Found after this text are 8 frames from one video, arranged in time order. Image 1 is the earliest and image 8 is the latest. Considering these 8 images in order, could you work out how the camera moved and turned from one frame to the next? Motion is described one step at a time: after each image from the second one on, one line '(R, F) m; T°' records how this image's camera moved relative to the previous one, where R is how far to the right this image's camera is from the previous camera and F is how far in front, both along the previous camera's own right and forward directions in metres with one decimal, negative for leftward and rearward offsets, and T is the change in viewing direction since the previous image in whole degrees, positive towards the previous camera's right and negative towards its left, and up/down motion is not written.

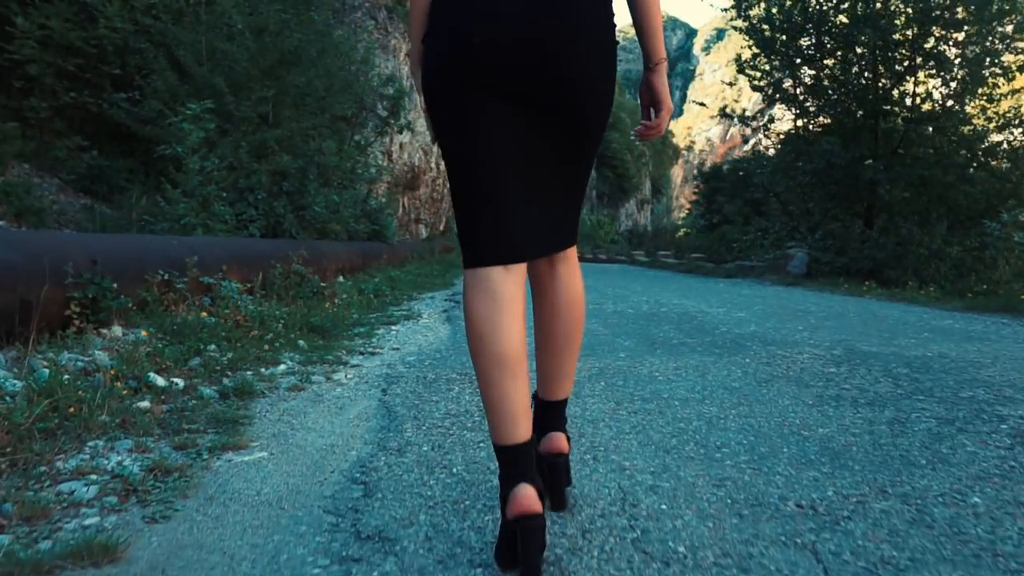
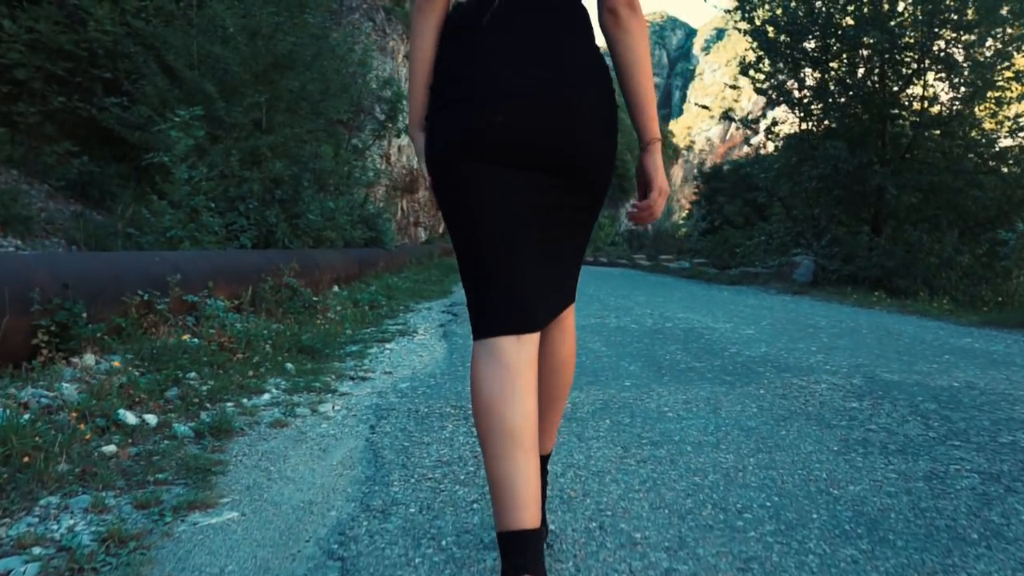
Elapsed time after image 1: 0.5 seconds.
(0.0, +0.2) m; 0°
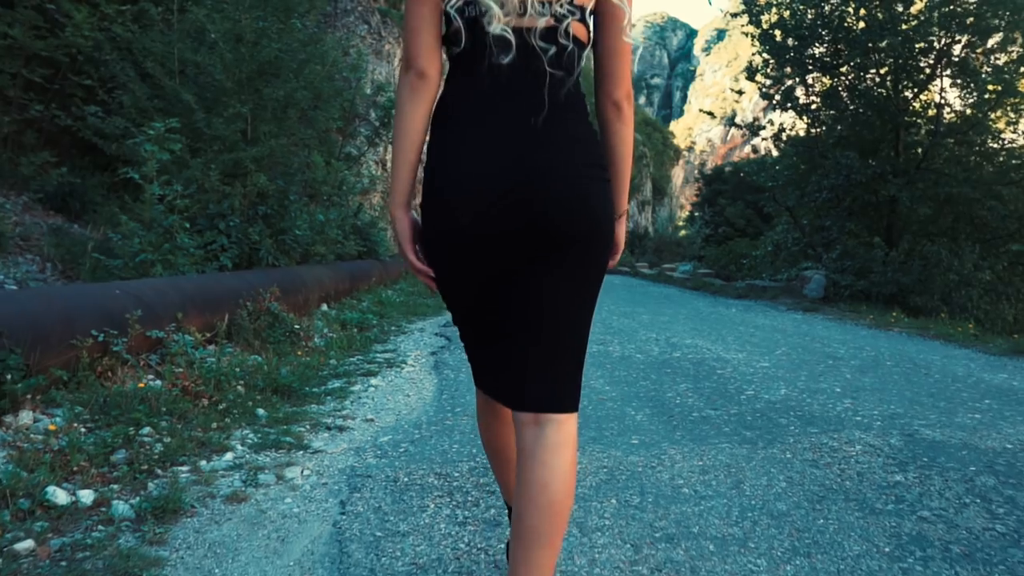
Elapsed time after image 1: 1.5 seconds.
(0.0, +0.4) m; 0°
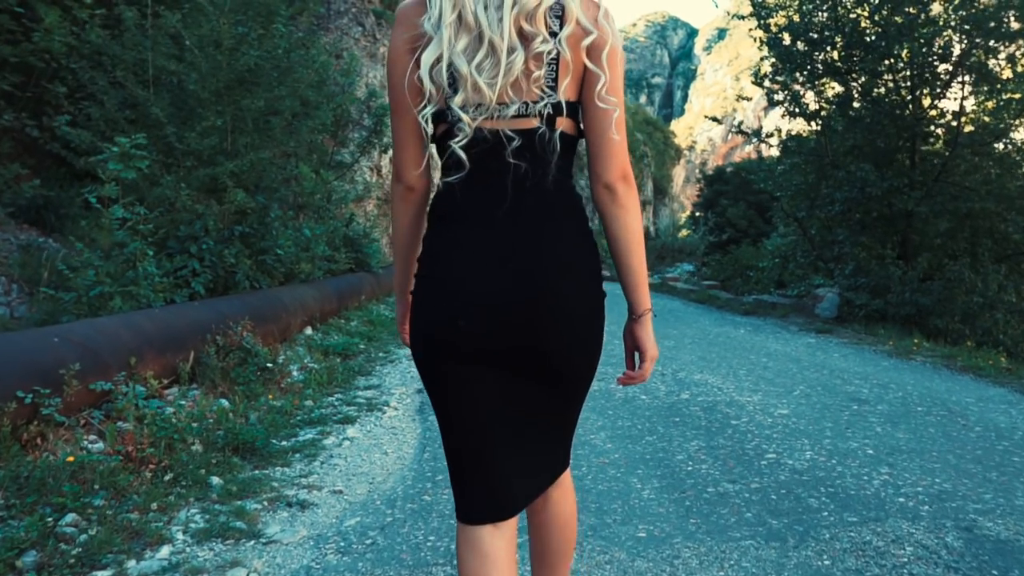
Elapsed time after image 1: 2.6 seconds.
(+0.1, +0.5) m; 0°
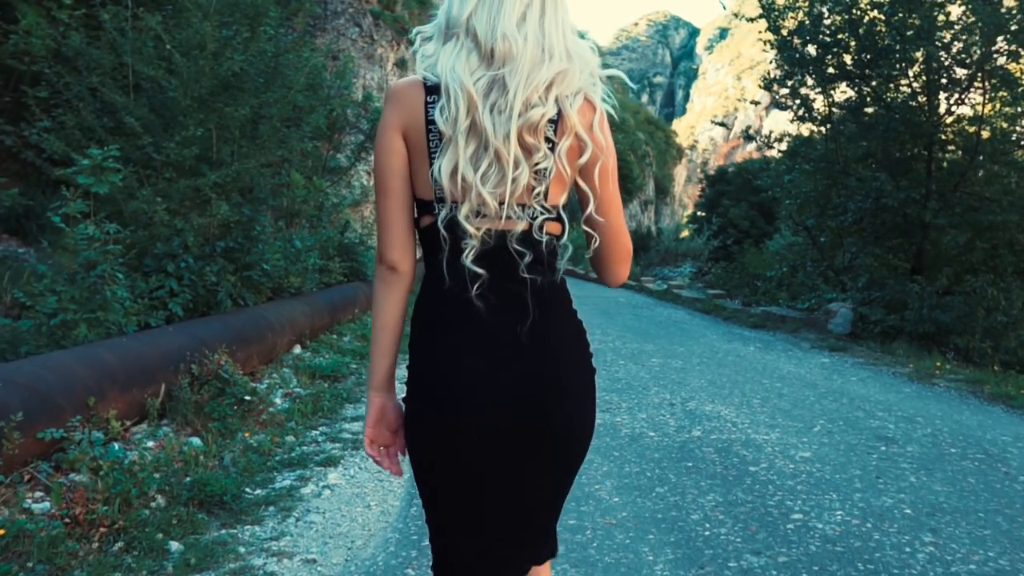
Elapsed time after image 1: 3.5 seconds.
(0.0, +0.4) m; 0°
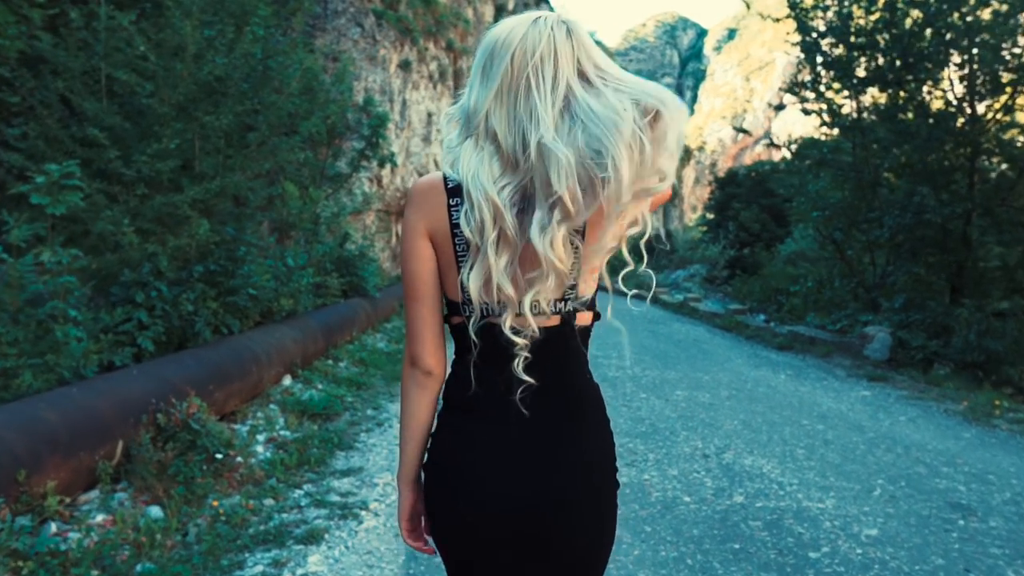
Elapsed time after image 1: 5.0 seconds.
(0.0, +0.7) m; -1°
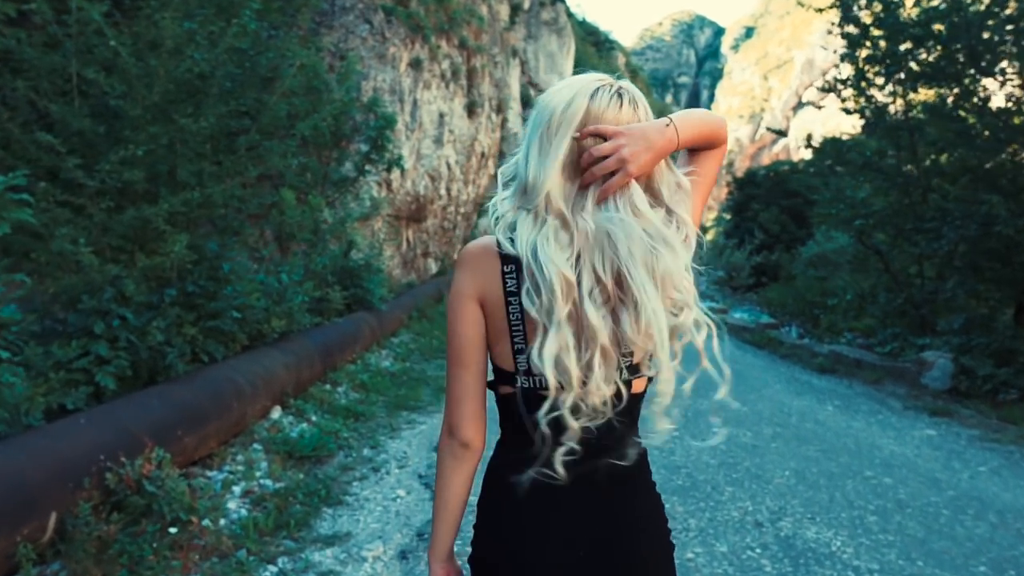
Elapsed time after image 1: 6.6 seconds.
(0.0, +0.8) m; -1°
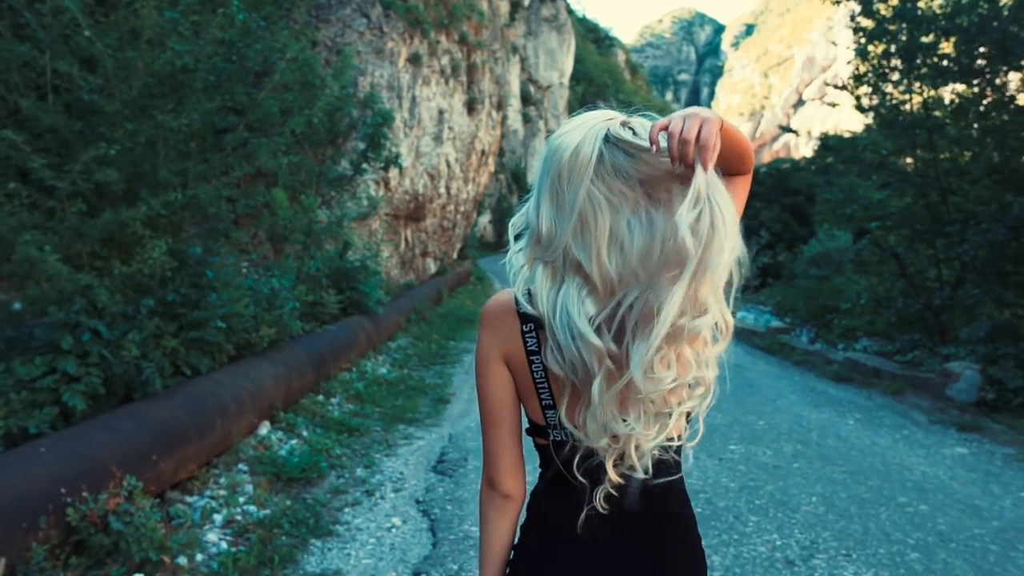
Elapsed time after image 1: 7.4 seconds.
(0.0, +0.4) m; 0°
